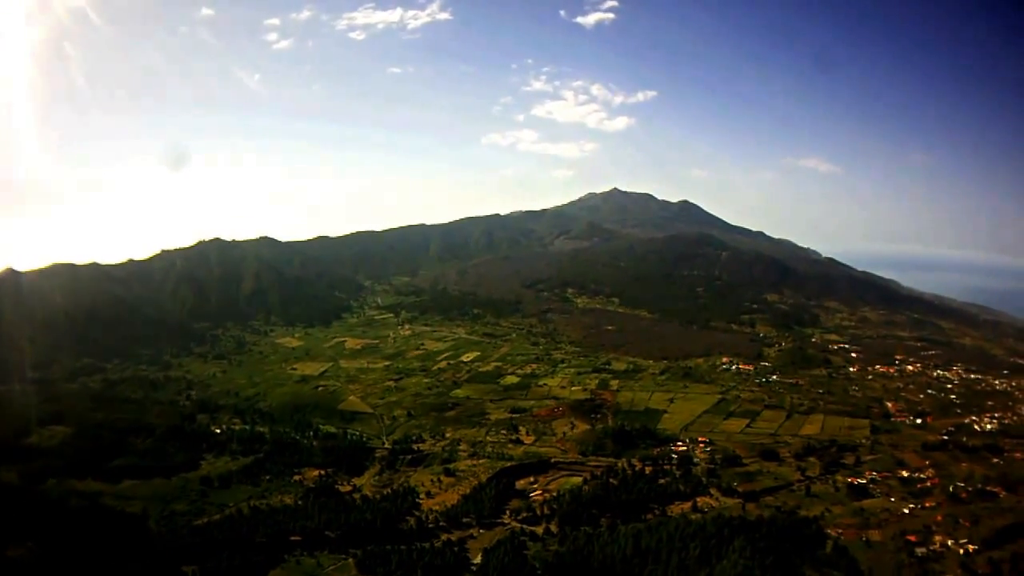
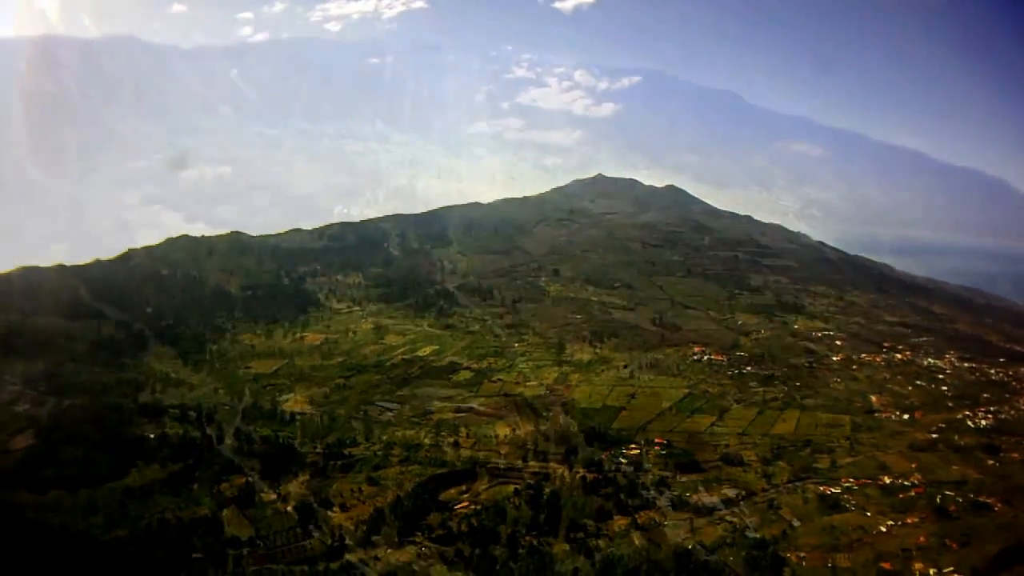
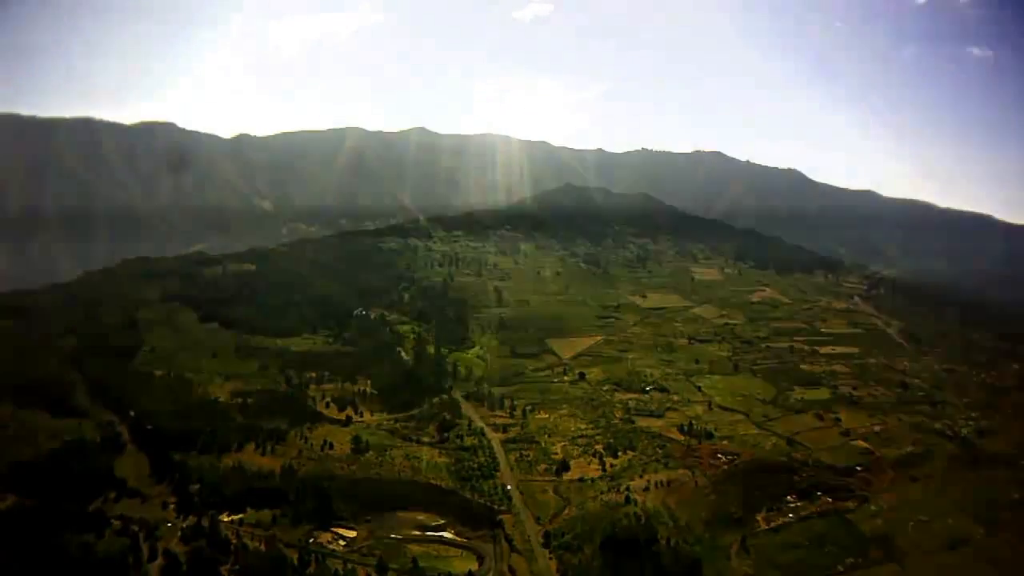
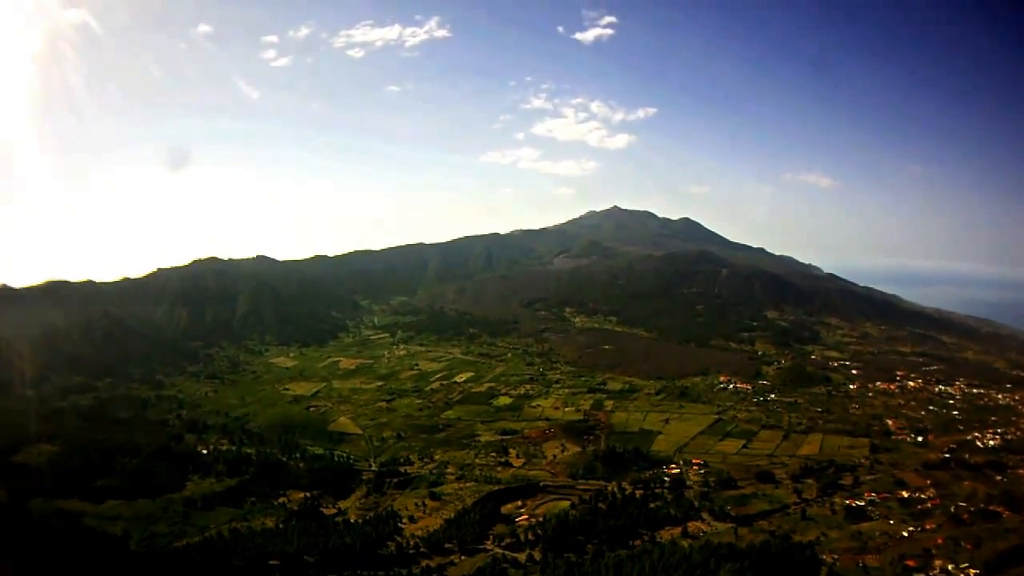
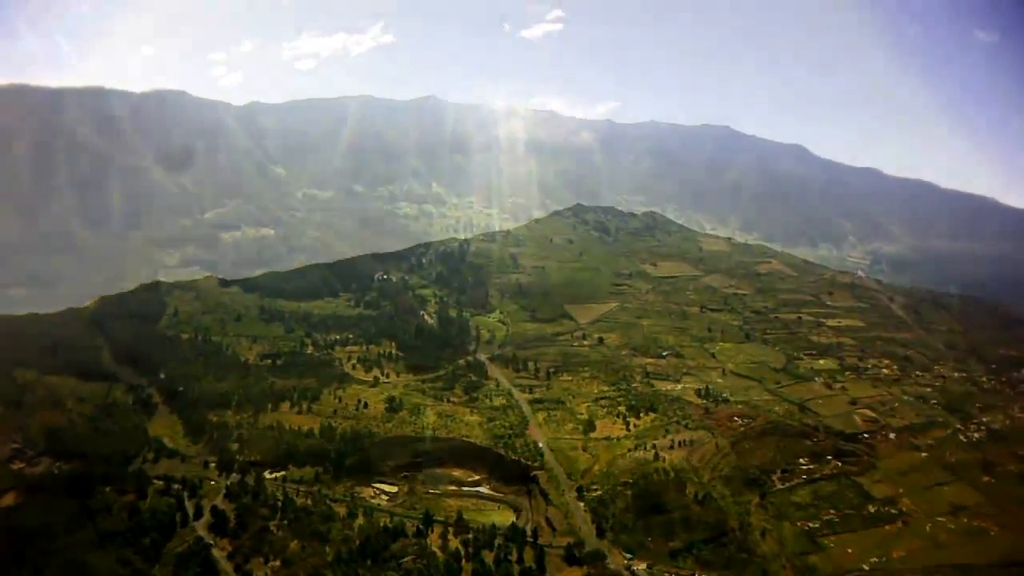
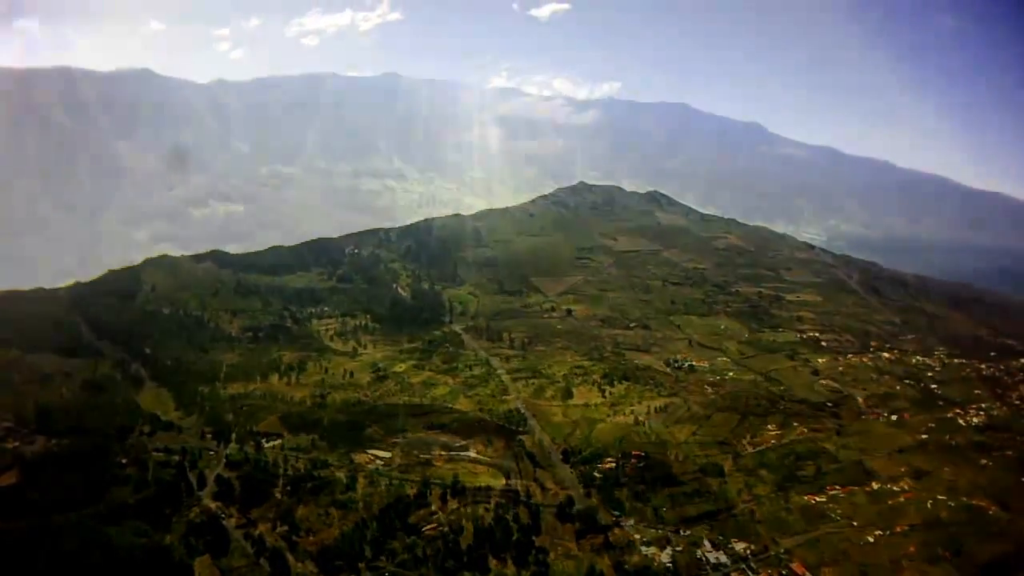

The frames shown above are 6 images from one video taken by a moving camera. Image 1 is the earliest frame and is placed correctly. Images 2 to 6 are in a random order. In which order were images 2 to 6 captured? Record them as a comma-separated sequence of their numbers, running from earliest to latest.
4, 2, 6, 5, 3
